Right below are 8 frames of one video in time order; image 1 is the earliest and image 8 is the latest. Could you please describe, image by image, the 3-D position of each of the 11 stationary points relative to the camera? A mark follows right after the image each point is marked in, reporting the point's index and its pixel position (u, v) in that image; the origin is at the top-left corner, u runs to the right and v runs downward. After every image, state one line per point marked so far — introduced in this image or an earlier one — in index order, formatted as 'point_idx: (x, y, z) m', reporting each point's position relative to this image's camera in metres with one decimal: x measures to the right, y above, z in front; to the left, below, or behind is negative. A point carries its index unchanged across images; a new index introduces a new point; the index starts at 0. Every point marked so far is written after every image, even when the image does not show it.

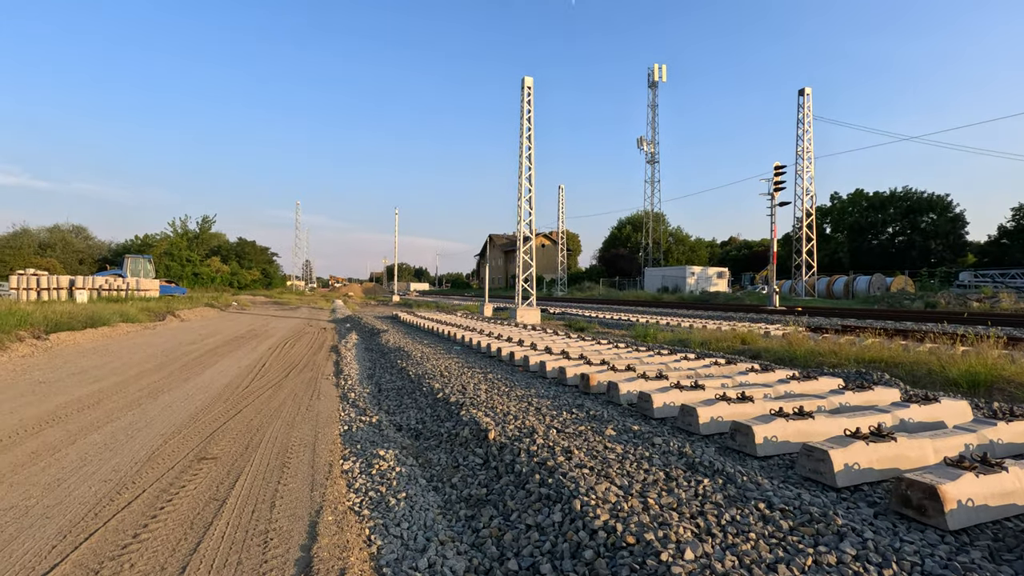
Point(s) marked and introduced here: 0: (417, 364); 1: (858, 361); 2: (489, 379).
0: (-1.9, -1.6, +10.9) m
1: (+6.6, -1.4, +10.1) m
2: (-0.4, -1.5, +8.7) m
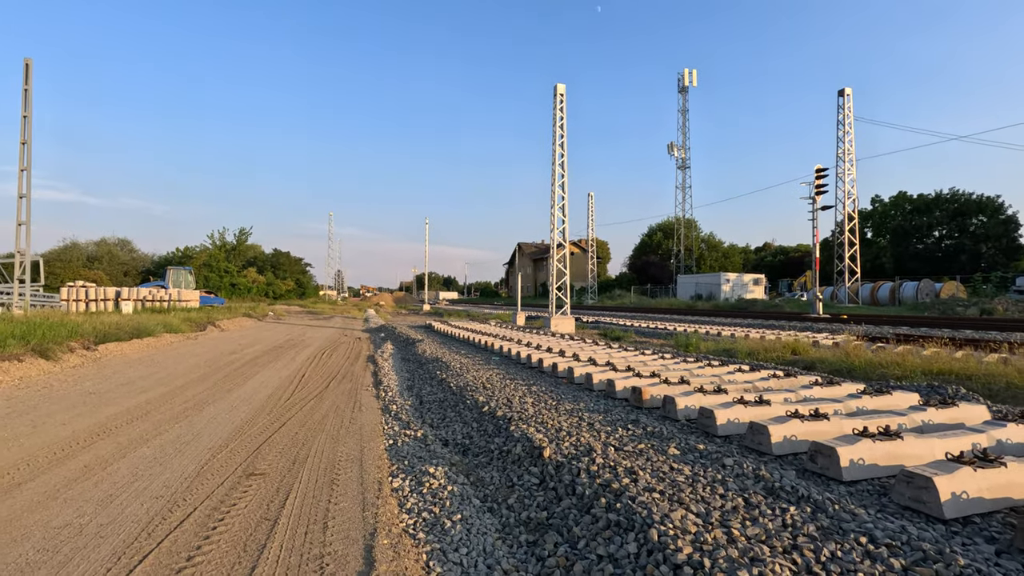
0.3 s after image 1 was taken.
0: (-1.1, -1.8, +10.7) m
1: (+7.3, -1.5, +9.5) m
2: (+0.3, -1.6, +8.4) m
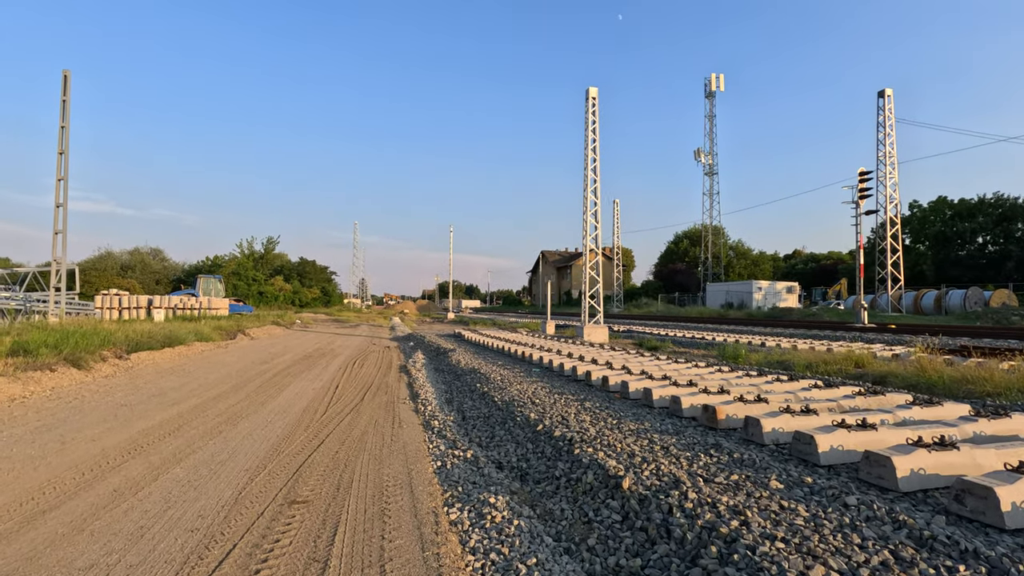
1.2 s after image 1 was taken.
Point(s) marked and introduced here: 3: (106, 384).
0: (-0.2, -1.9, +10.1) m
1: (+8.2, -1.6, +8.6) m
2: (+1.1, -1.8, +7.8) m
3: (-8.1, -1.9, +10.6) m
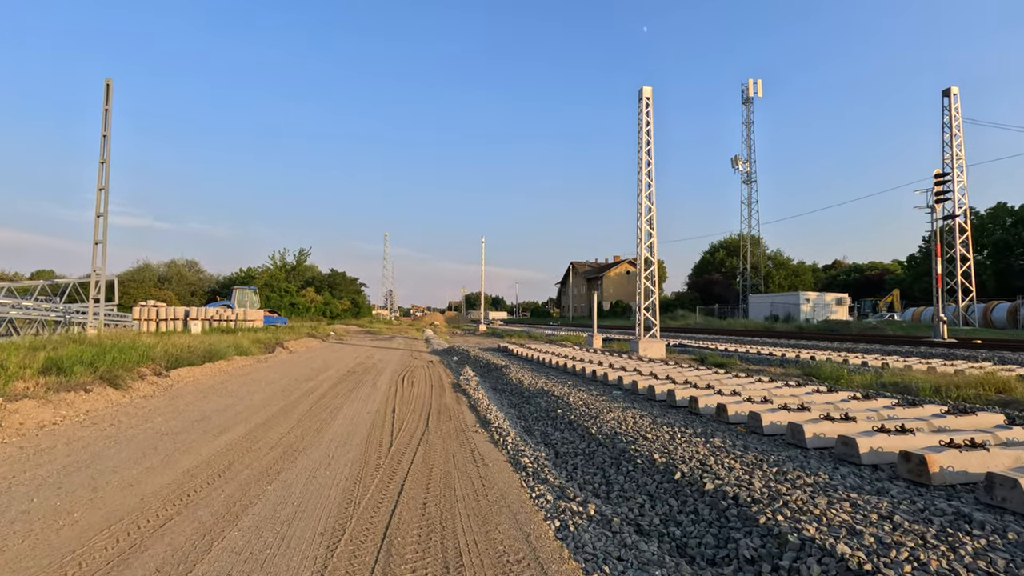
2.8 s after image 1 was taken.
0: (+1.3, -2.1, +8.7) m
1: (+9.6, -1.8, +6.7) m
2: (+2.5, -1.9, +6.3) m
3: (-6.5, -2.1, +9.5) m
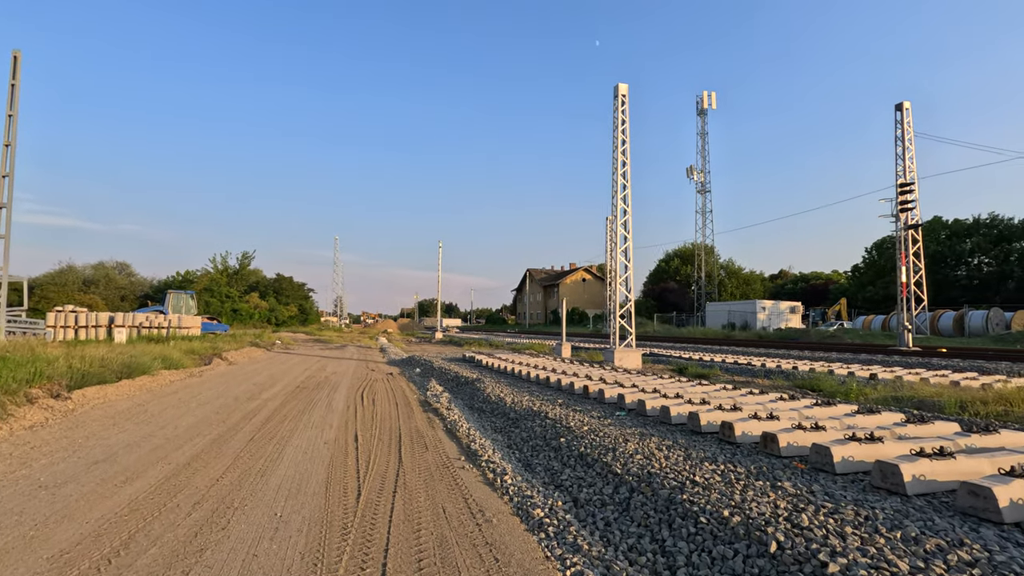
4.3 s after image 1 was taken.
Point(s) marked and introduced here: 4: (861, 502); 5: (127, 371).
0: (+1.3, -2.1, +7.1) m
1: (+9.7, -1.9, +5.9) m
2: (+2.6, -1.9, +4.8) m
3: (-6.6, -2.1, +7.3) m
4: (+3.1, -1.9, +4.8) m
5: (-9.8, -2.1, +13.6) m
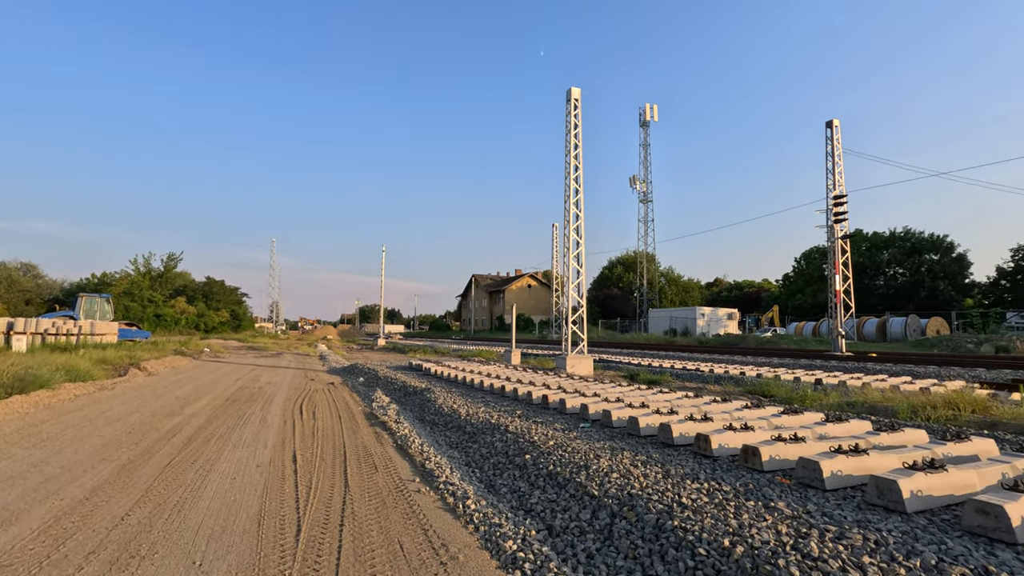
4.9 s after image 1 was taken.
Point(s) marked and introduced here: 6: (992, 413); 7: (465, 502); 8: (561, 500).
0: (+0.8, -2.2, +6.5) m
1: (+9.3, -2.0, +6.2) m
2: (+2.4, -1.9, +4.4) m
3: (-7.1, -2.1, +5.9) m
4: (+2.9, -1.9, +4.4) m
5: (-10.9, -2.1, +11.9) m
6: (+9.1, -2.4, +10.2) m
7: (-0.5, -2.4, +6.1) m
8: (+0.5, -2.3, +5.8) m
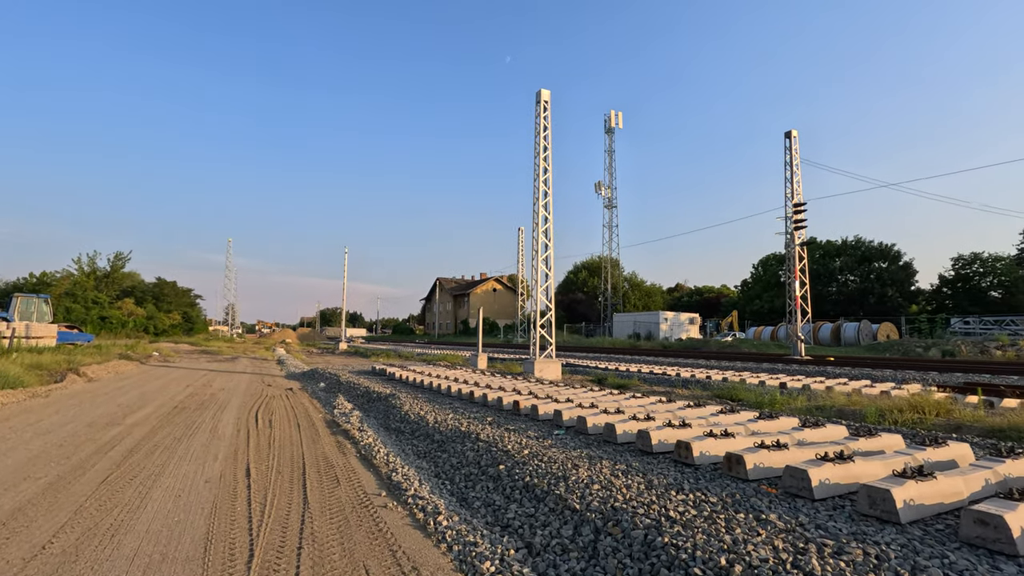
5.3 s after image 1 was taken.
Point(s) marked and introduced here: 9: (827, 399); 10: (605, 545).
0: (+0.5, -2.2, +6.2) m
1: (+9.0, -2.0, +6.5) m
2: (+2.3, -1.9, +4.2) m
3: (-7.3, -2.0, +5.0) m
4: (+2.7, -1.9, +4.2) m
5: (-11.5, -2.1, +10.7) m
6: (+8.6, -2.5, +10.4) m
7: (-0.8, -2.4, +5.7) m
8: (+0.3, -2.3, +5.4) m
9: (+7.7, -2.7, +13.2) m
10: (+0.8, -2.2, +4.6) m
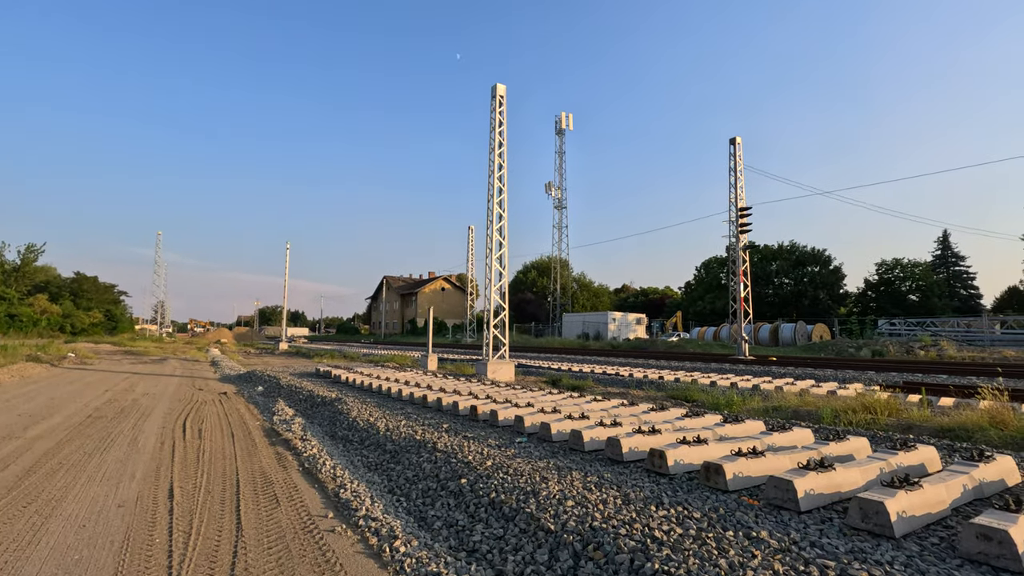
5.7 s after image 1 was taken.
0: (+0.1, -2.2, +5.7) m
1: (+8.5, -2.1, +6.8) m
2: (+2.1, -1.9, +3.9) m
3: (-7.5, -1.9, +3.8) m
4: (+2.5, -1.9, +3.9) m
5: (-12.3, -1.9, +9.0) m
6: (+7.8, -2.5, +10.6) m
7: (-1.1, -2.4, +5.1) m
8: (0.0, -2.3, +4.9) m
9: (+6.6, -2.7, +13.4) m
10: (+0.6, -2.2, +4.1) m
